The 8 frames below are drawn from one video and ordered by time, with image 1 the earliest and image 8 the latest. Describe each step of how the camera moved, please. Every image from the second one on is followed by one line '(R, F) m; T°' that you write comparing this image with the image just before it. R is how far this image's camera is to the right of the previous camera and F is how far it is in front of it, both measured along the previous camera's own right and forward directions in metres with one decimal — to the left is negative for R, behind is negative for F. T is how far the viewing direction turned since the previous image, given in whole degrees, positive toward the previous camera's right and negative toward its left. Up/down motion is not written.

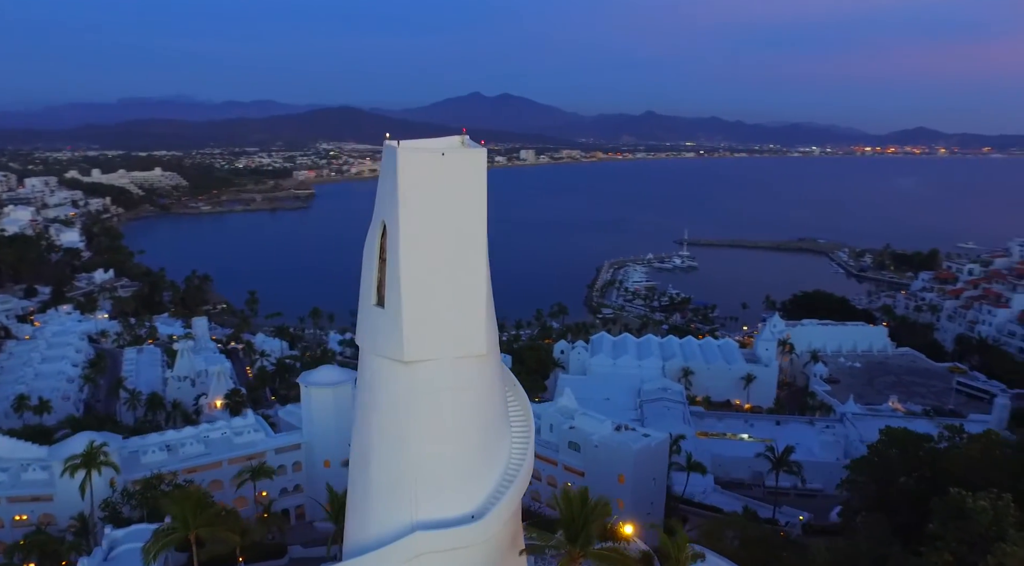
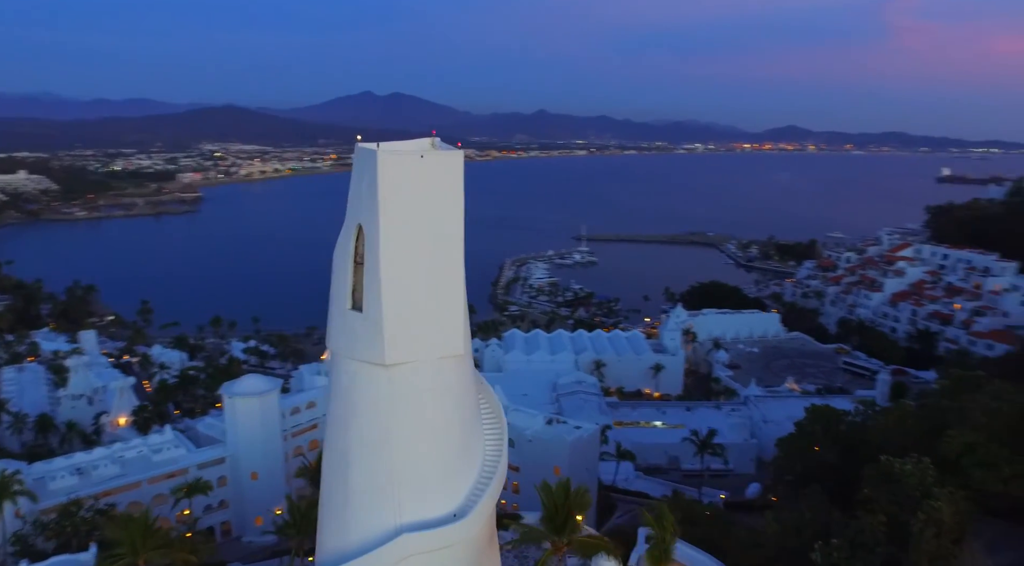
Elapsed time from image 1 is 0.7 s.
(-1.3, -0.2) m; +8°
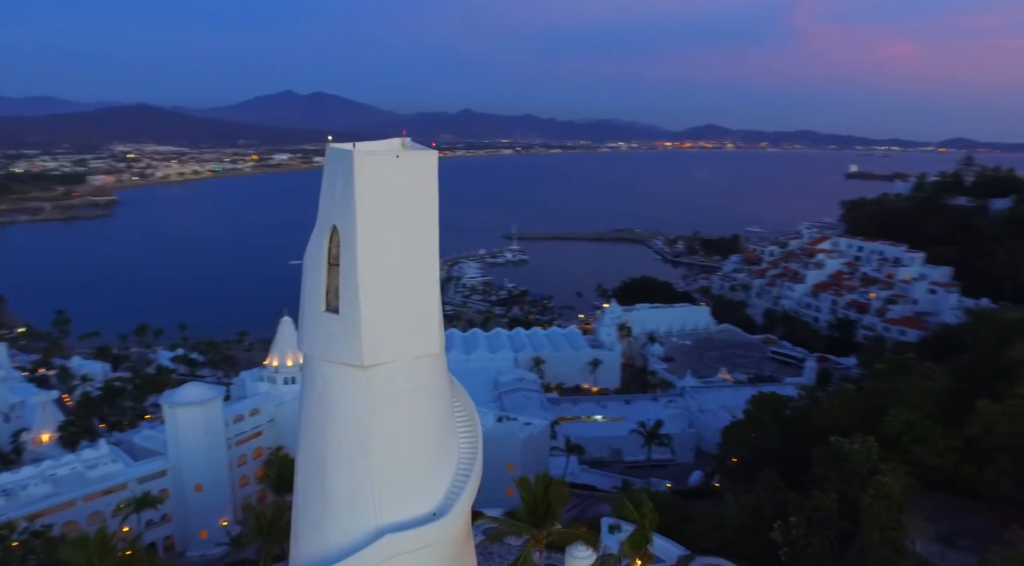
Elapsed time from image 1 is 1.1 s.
(-0.8, -0.1) m; +6°
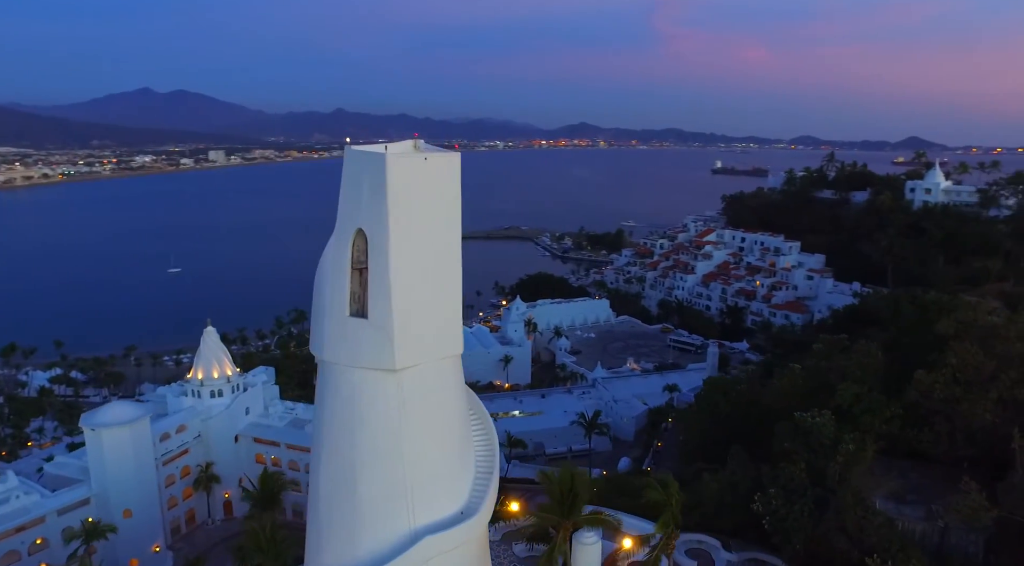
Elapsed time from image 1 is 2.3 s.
(-2.3, -0.1) m; +9°
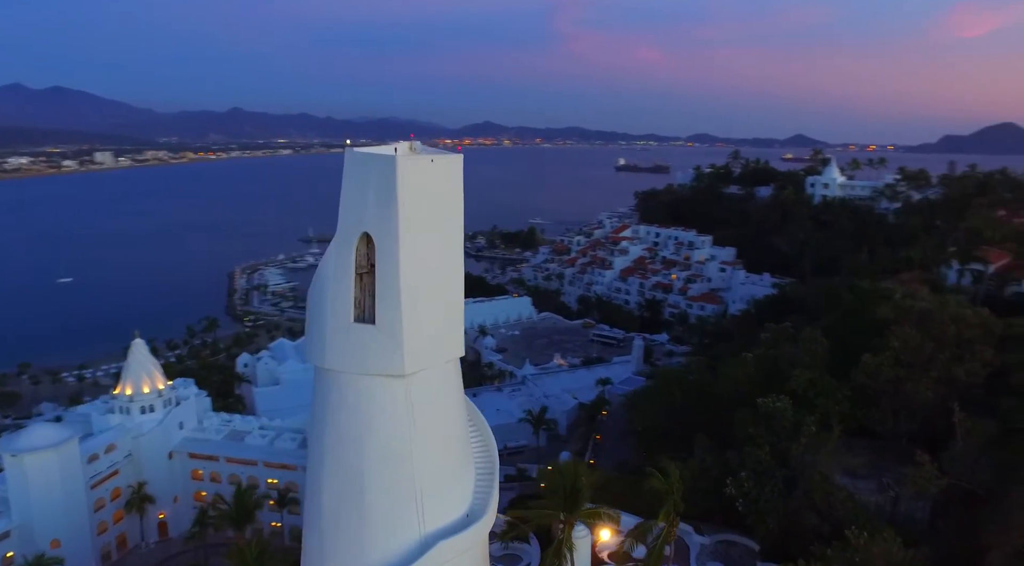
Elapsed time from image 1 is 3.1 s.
(-1.5, 0.0) m; +7°
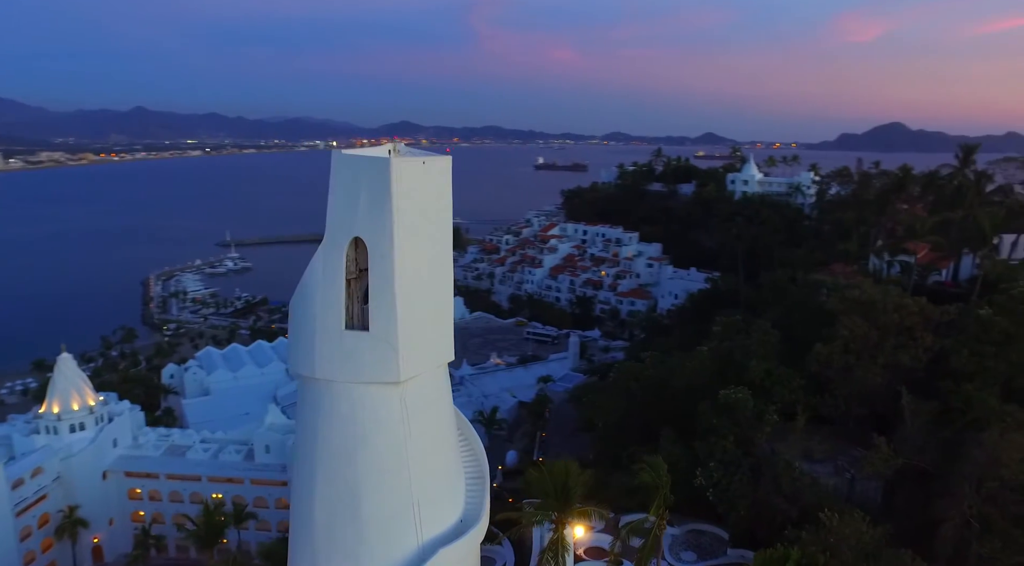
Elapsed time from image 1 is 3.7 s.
(-1.1, +0.1) m; +6°
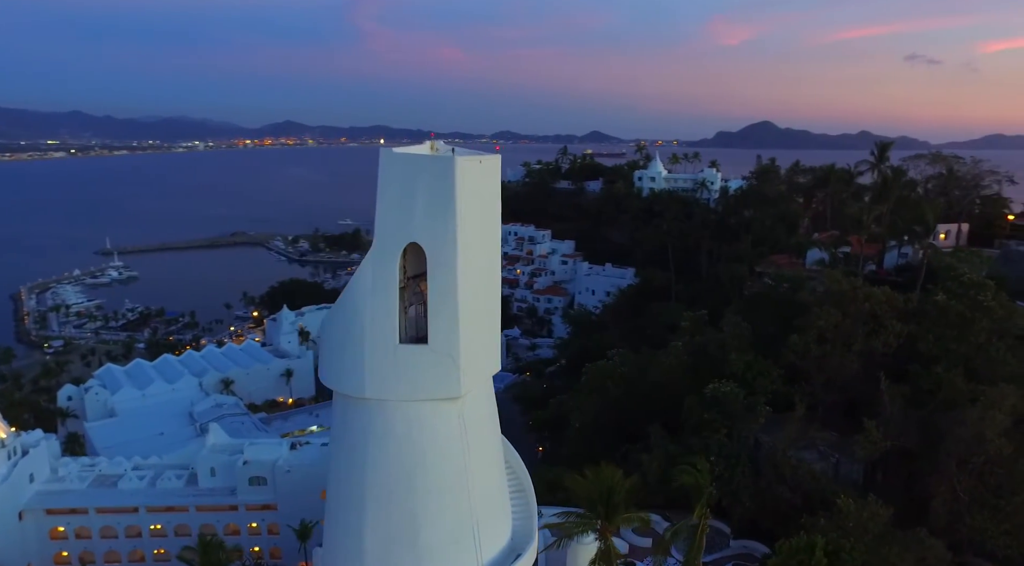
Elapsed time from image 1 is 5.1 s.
(-2.4, +0.8) m; +9°
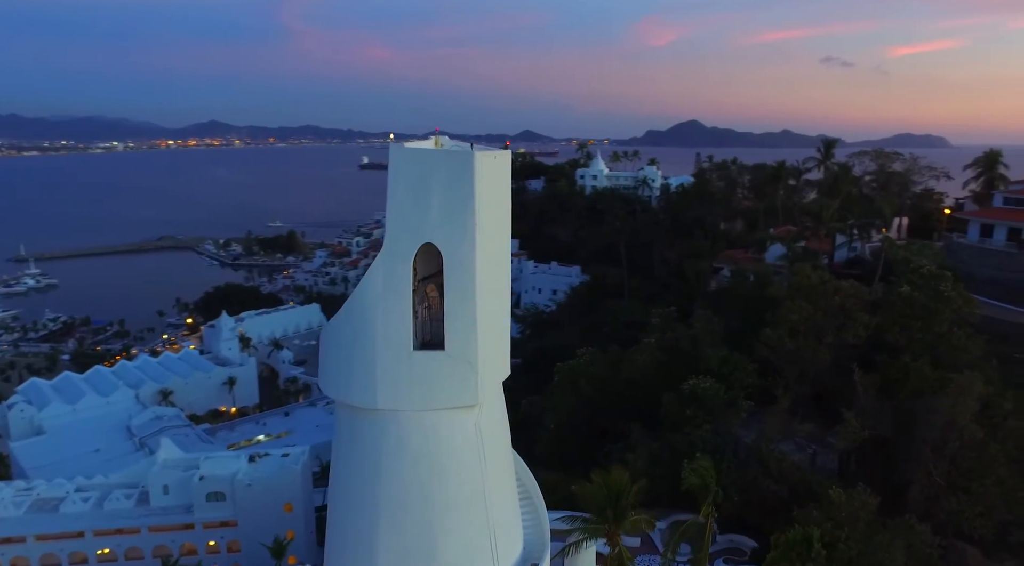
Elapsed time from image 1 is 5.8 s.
(-1.1, +0.5) m; +5°
